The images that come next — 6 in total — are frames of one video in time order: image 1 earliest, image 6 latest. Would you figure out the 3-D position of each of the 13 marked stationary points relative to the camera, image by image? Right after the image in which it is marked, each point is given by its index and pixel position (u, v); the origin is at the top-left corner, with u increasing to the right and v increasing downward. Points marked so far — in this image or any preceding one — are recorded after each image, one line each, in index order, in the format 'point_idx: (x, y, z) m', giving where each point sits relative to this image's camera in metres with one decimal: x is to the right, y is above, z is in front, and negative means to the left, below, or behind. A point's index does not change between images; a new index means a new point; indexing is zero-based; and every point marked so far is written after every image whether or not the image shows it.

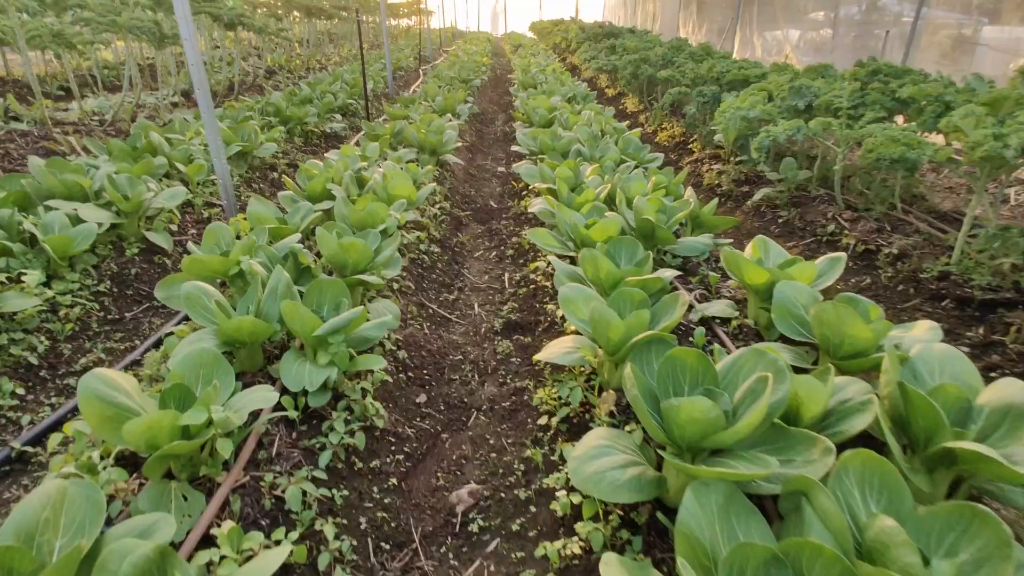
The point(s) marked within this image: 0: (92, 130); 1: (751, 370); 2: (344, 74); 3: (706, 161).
0: (-4.6, +1.7, +5.9) m
1: (+0.8, -0.3, +1.9) m
2: (-3.1, +3.9, +9.9) m
3: (+2.4, +1.6, +6.8) m
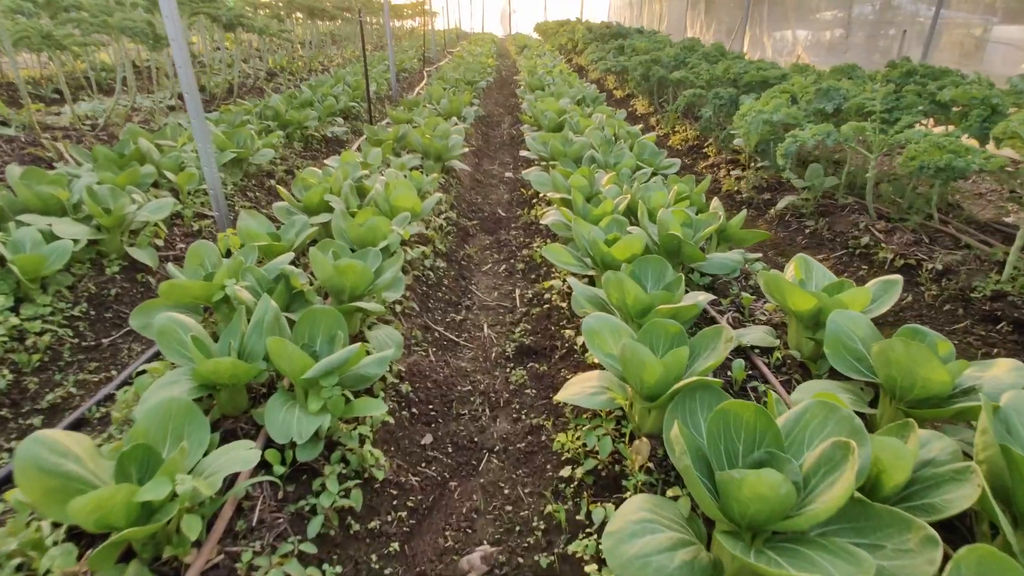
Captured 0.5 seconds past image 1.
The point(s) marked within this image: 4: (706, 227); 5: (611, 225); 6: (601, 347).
0: (-4.5, +1.6, +5.7) m
1: (+0.9, -0.4, +1.6) m
2: (-3.0, +3.8, +9.7) m
3: (+2.5, +1.5, +6.5) m
4: (+1.2, +0.4, +3.3) m
5: (+0.6, +0.4, +3.4) m
6: (+0.3, -0.2, +2.2) m
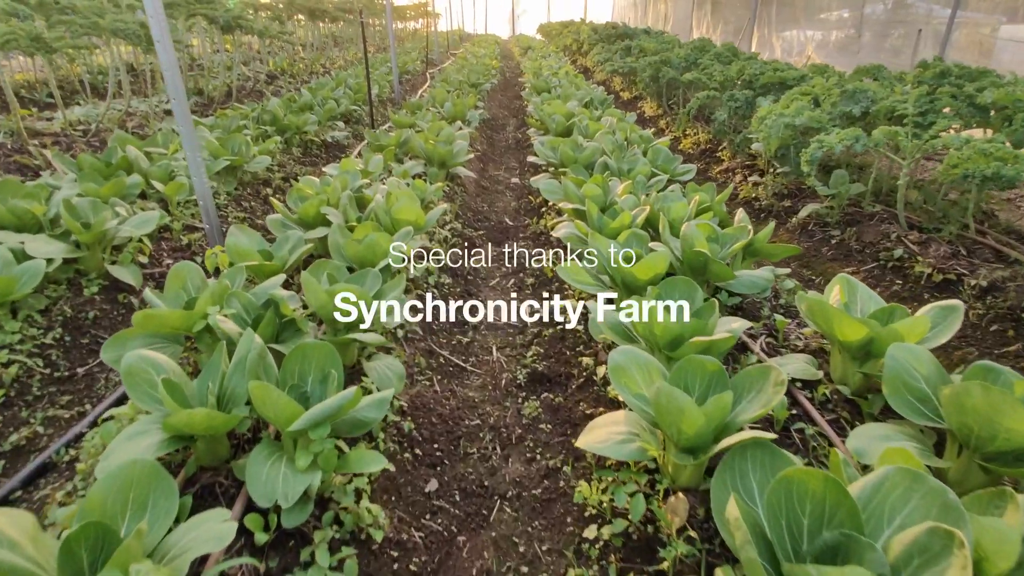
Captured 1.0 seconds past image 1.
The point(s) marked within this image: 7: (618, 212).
0: (-4.4, +1.5, +5.5) m
1: (+0.9, -0.5, +1.3) m
2: (-2.9, +3.6, +9.5) m
3: (+2.6, +1.3, +6.3) m
4: (+1.3, +0.3, +3.1) m
5: (+0.7, +0.3, +3.1) m
6: (+0.4, -0.3, +1.9) m
7: (+0.7, +0.5, +3.6) m
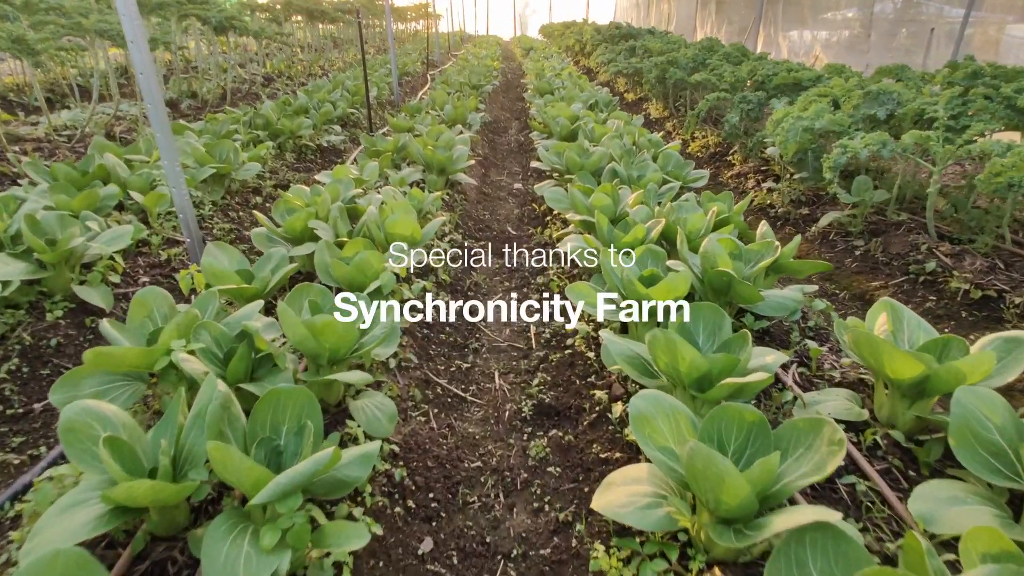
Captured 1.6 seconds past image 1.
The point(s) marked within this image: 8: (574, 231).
0: (-4.4, +1.3, +5.2) m
1: (+1.0, -0.6, +1.0) m
2: (-2.8, +3.5, +9.2) m
3: (+2.6, +1.2, +6.0) m
4: (+1.3, +0.1, +2.8) m
5: (+0.7, +0.2, +2.9) m
6: (+0.4, -0.5, +1.6) m
7: (+0.7, +0.4, +3.3) m
8: (+0.4, +0.4, +3.9) m
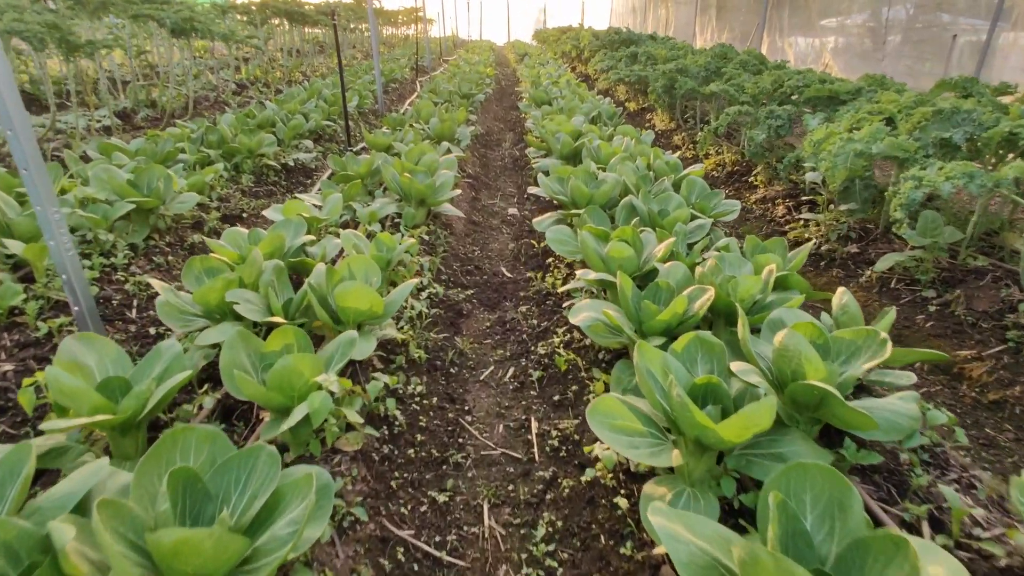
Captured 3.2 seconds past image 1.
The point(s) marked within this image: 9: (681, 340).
0: (-4.4, +0.9, +4.3) m
1: (+1.0, -1.0, +0.2) m
2: (-2.9, +3.1, +8.4) m
3: (+2.6, +0.8, +5.2) m
4: (+1.3, -0.2, +2.0) m
5: (+0.7, -0.2, +2.0) m
6: (+0.4, -0.8, +0.8) m
7: (+0.7, 0.0, +2.5) m
8: (+0.4, 0.0, +3.0) m
9: (+0.6, -0.2, +2.0) m
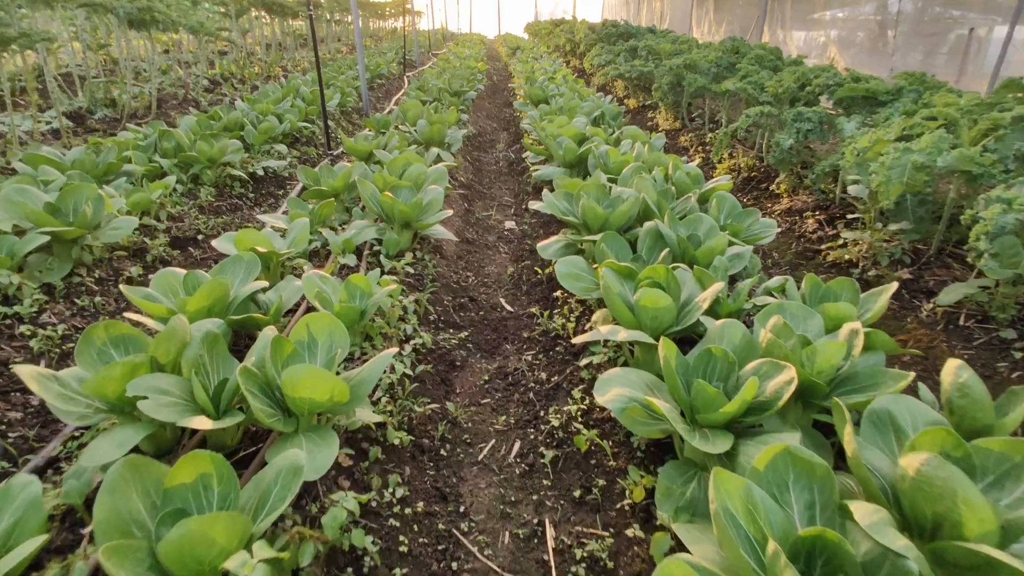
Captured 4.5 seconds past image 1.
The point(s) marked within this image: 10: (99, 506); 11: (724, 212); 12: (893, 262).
0: (-4.4, +0.7, +3.7) m
1: (+1.0, -1.3, -0.4) m
2: (-3.0, +2.8, +7.7) m
3: (+2.6, +0.6, +4.6) m
4: (+1.3, -0.5, +1.4) m
5: (+0.7, -0.5, +1.5) m
6: (+0.5, -1.1, +0.2) m
7: (+0.7, -0.3, +1.9) m
8: (+0.4, -0.2, +2.4) m
9: (+0.7, -0.5, +1.4) m
10: (-0.9, -0.5, +1.3) m
11: (+1.4, +0.5, +3.5) m
12: (+2.6, +0.2, +3.7) m
